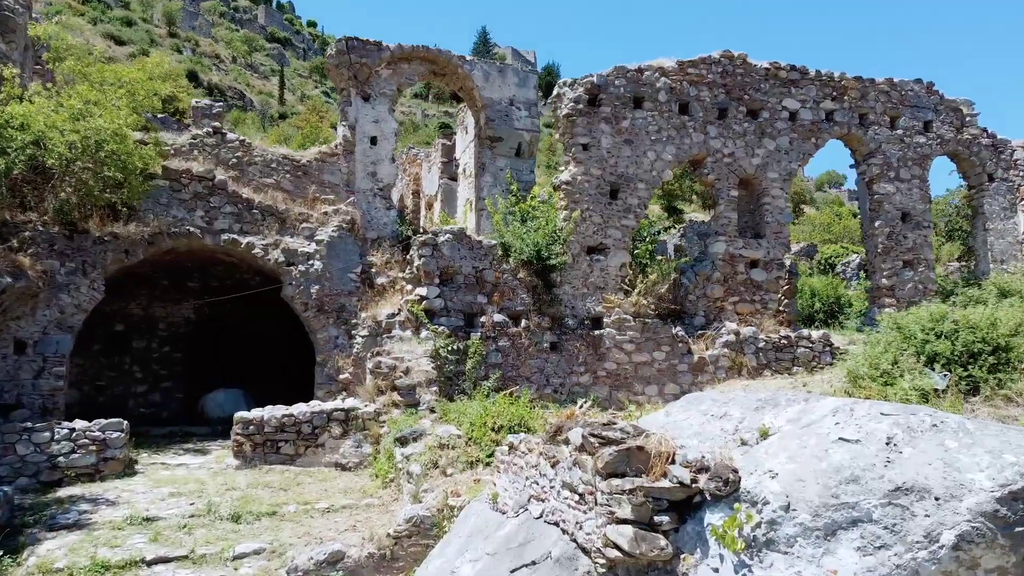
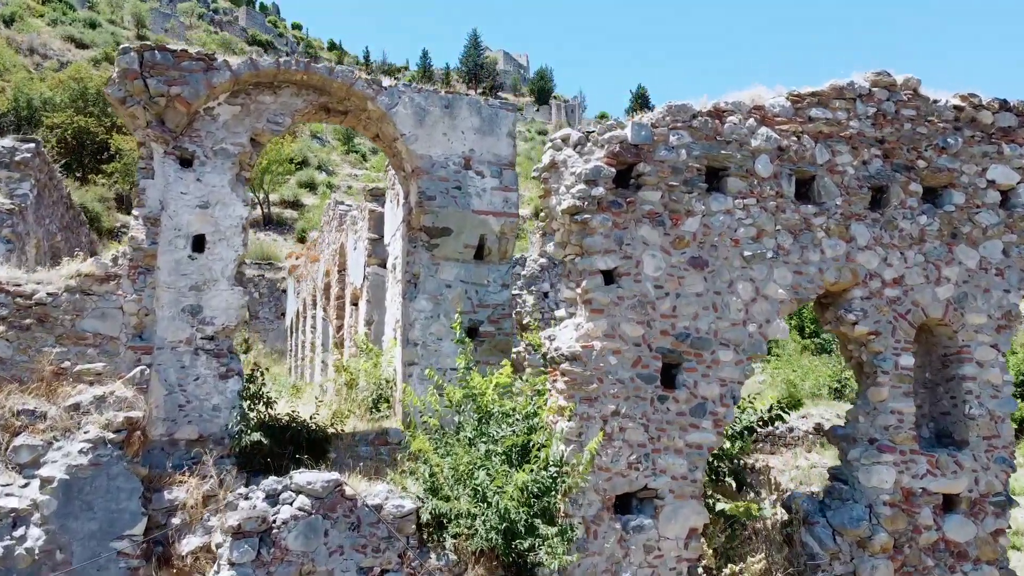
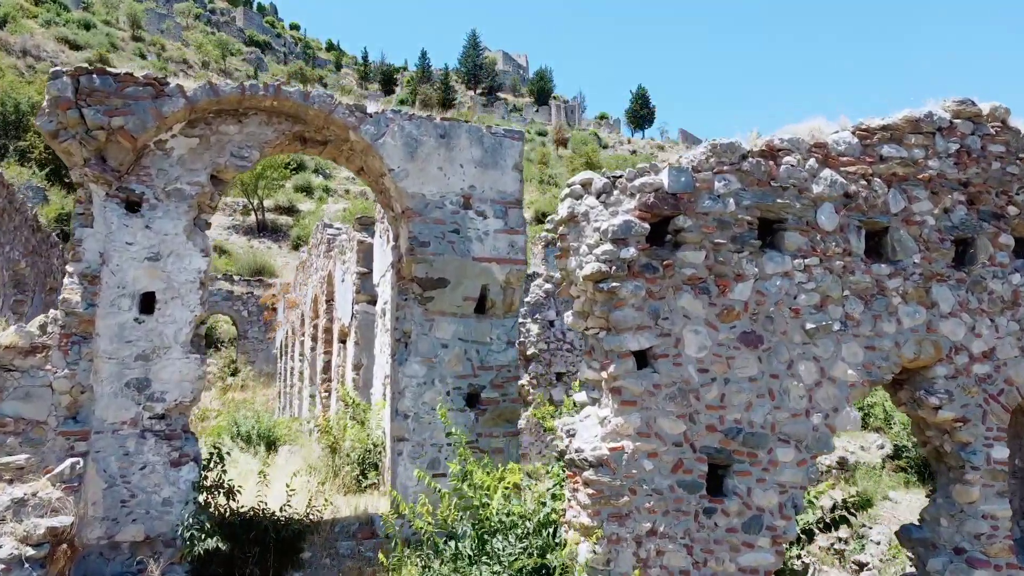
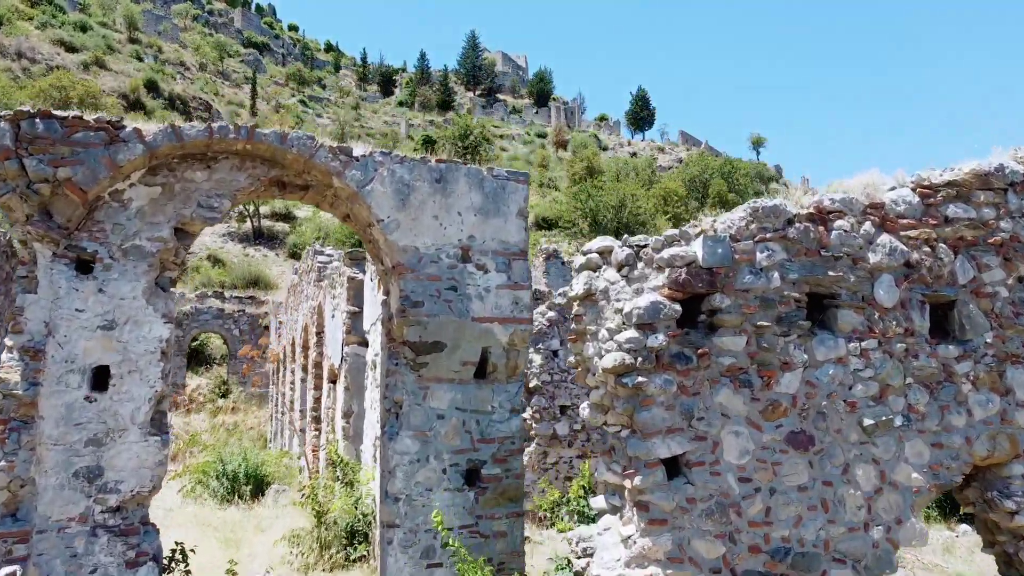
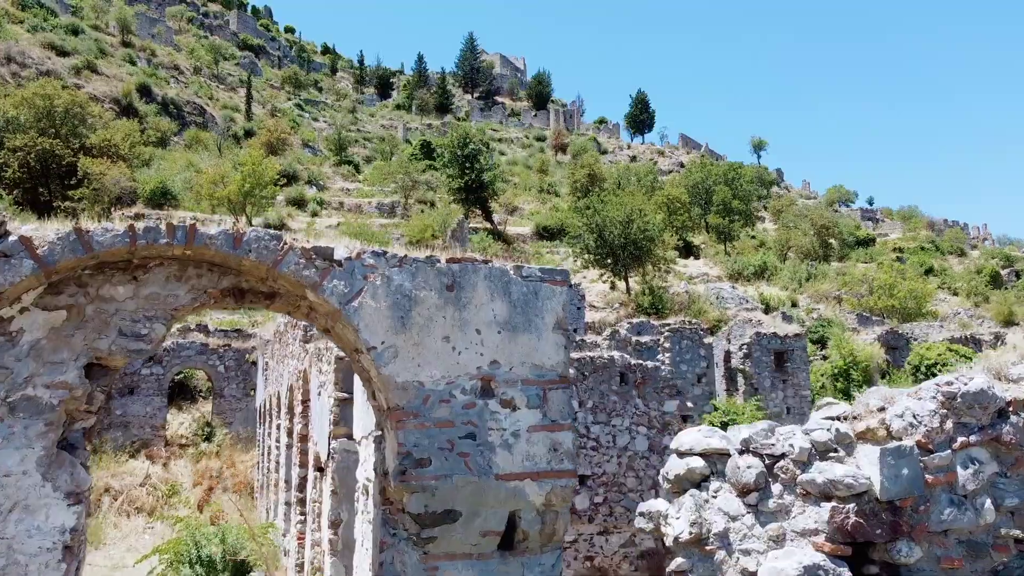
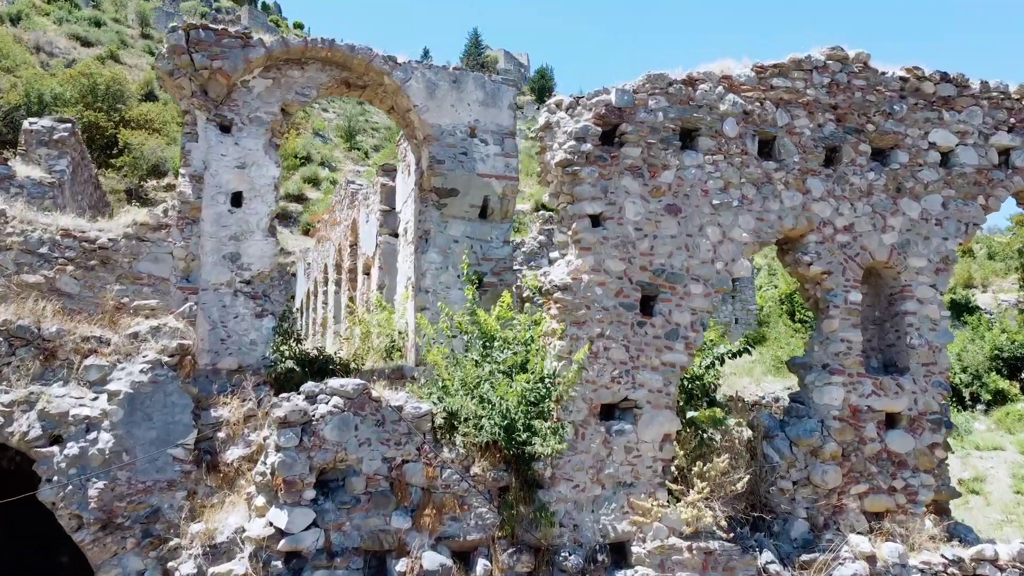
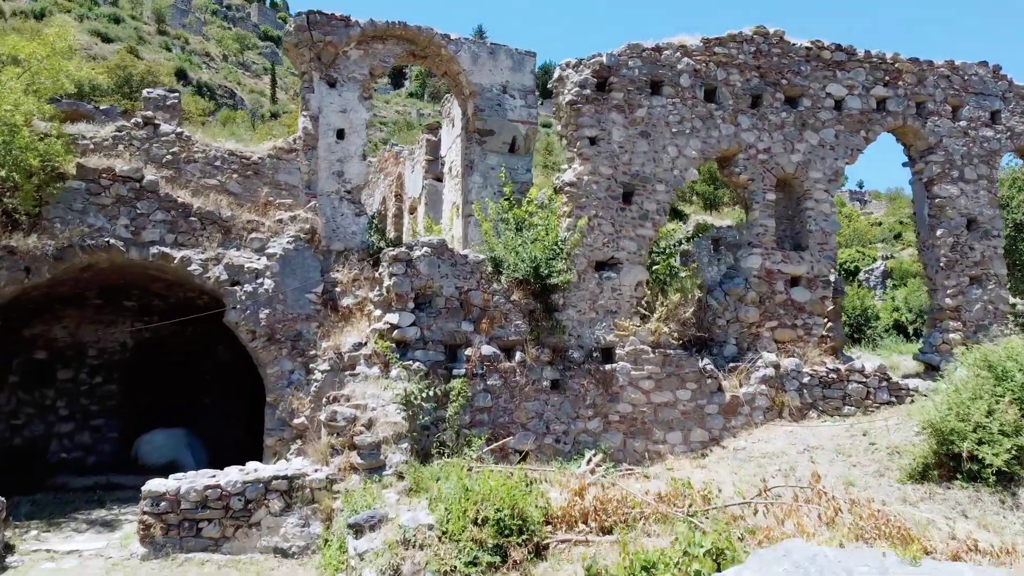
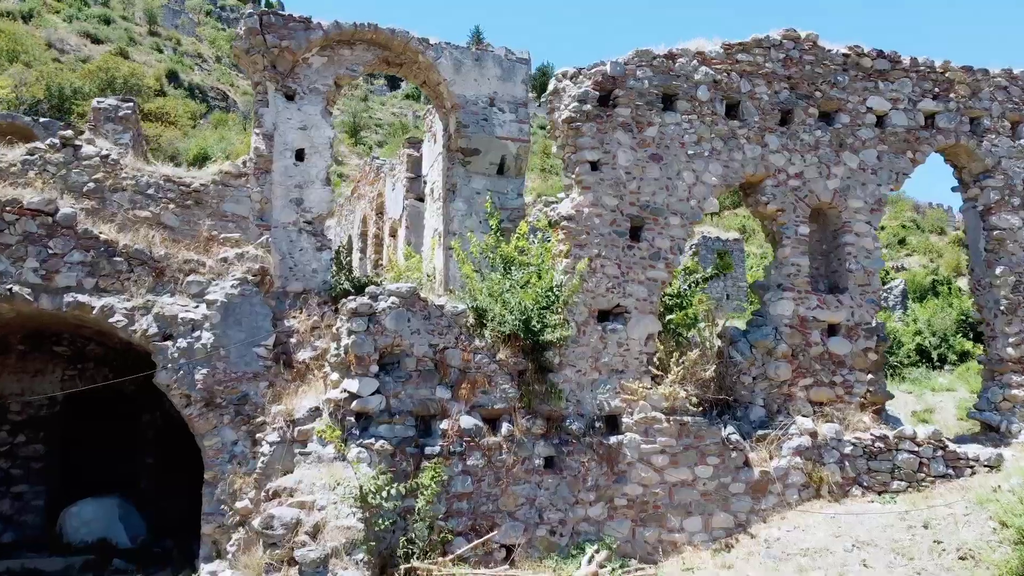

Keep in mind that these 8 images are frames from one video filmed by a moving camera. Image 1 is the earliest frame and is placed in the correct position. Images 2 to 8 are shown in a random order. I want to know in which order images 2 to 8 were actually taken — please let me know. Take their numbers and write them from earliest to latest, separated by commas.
7, 8, 6, 2, 3, 4, 5
